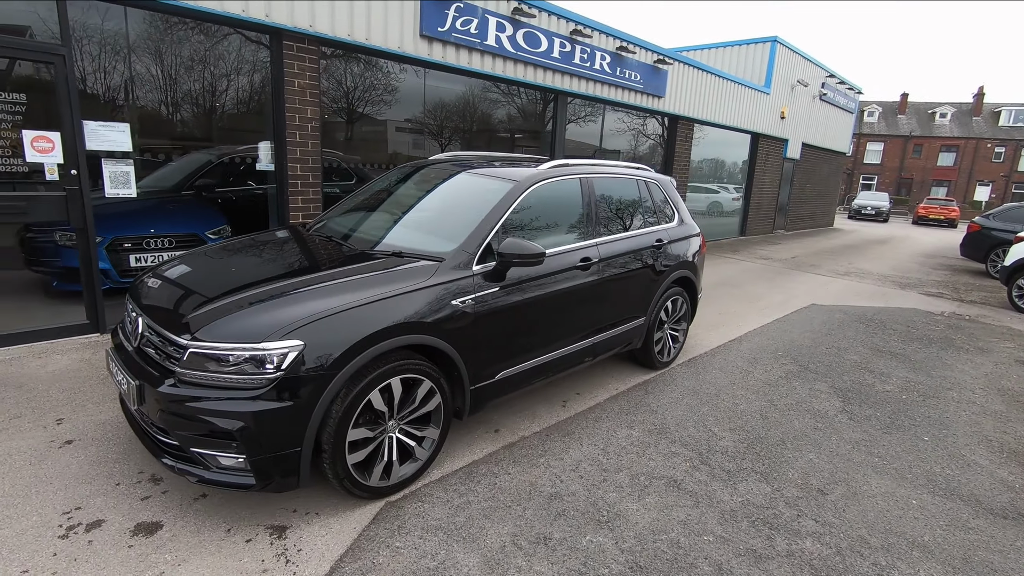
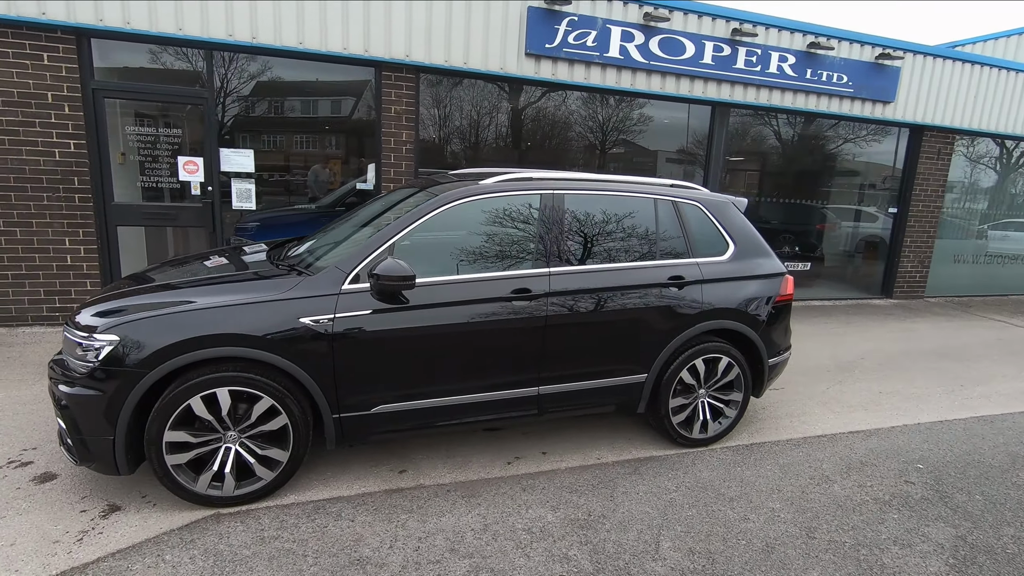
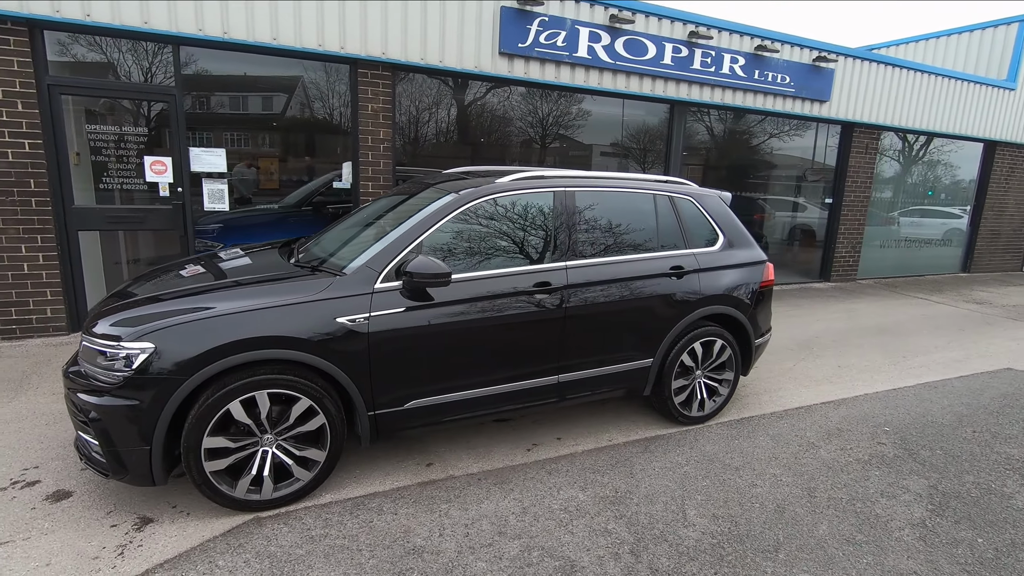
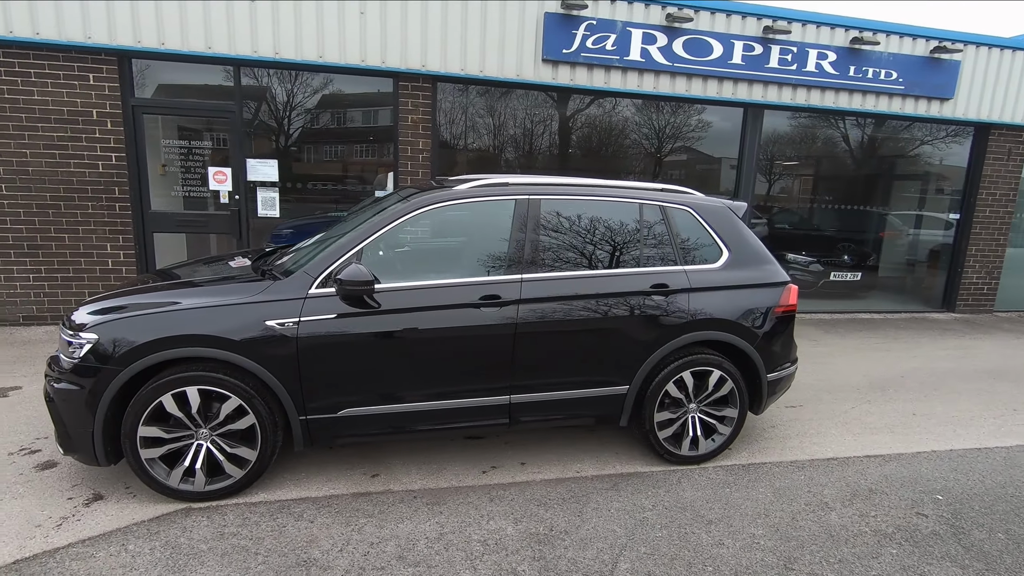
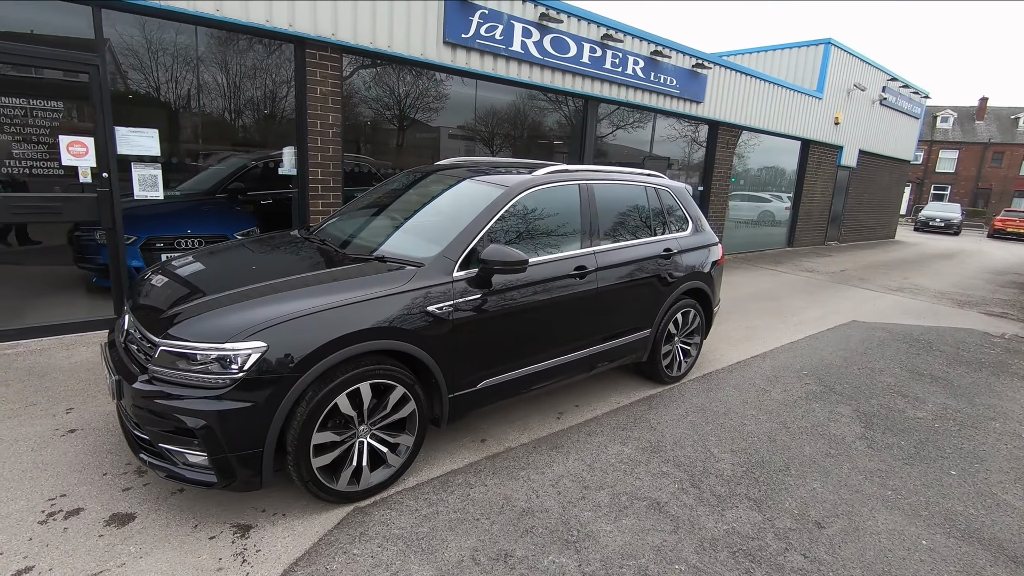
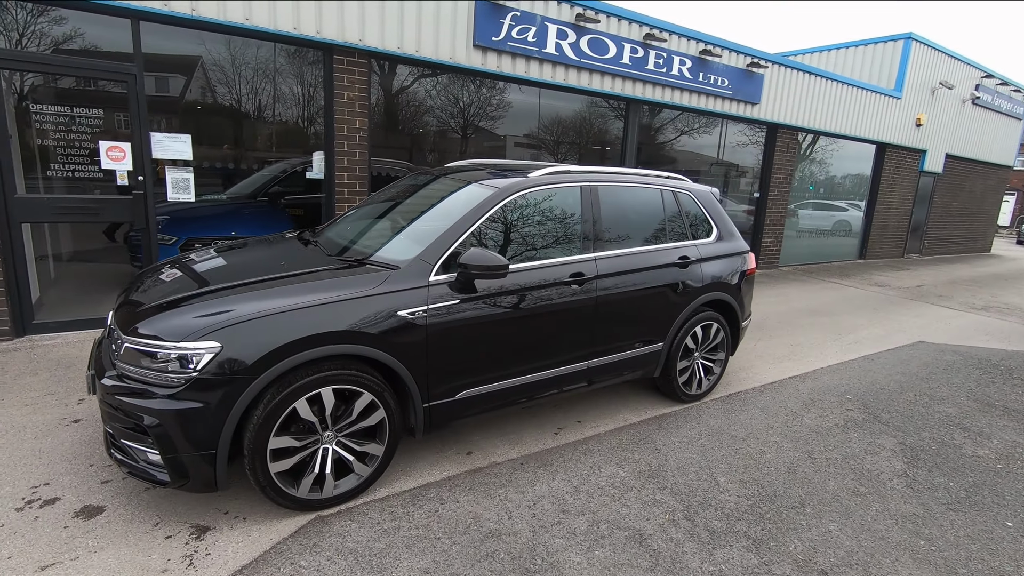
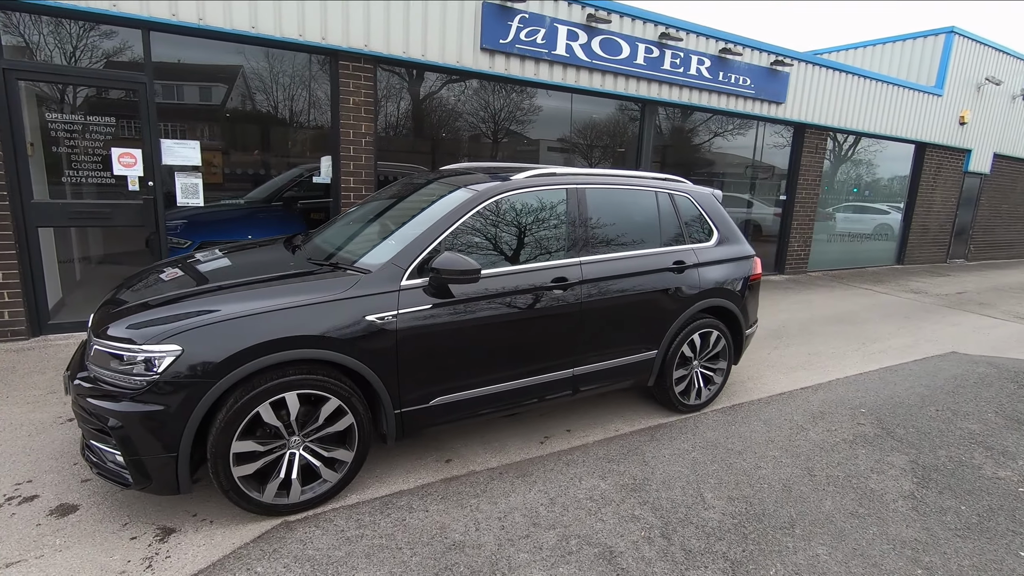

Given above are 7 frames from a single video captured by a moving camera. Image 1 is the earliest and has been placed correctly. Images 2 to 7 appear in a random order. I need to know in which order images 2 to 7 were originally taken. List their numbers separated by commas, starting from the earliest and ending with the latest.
5, 6, 7, 3, 2, 4
